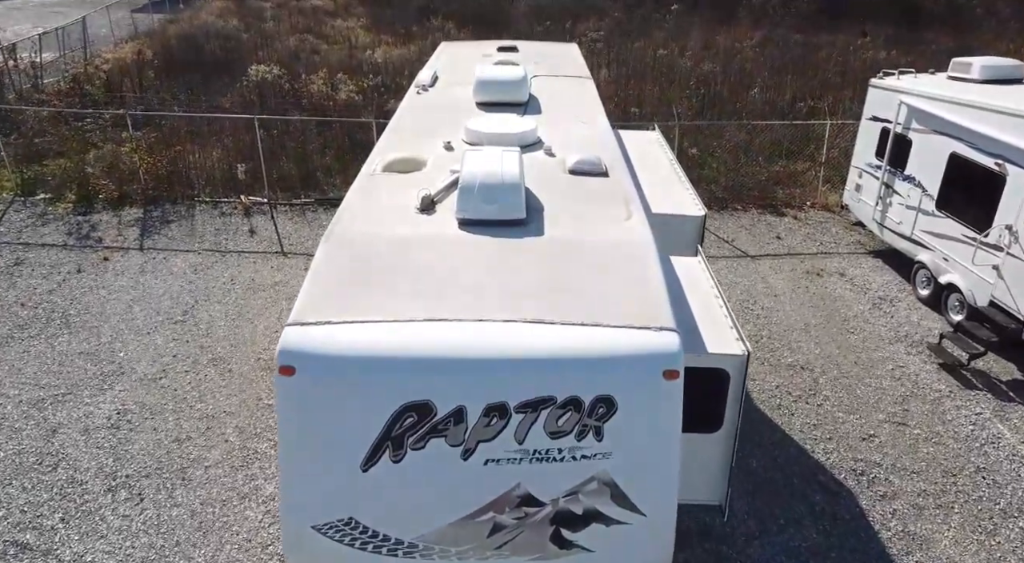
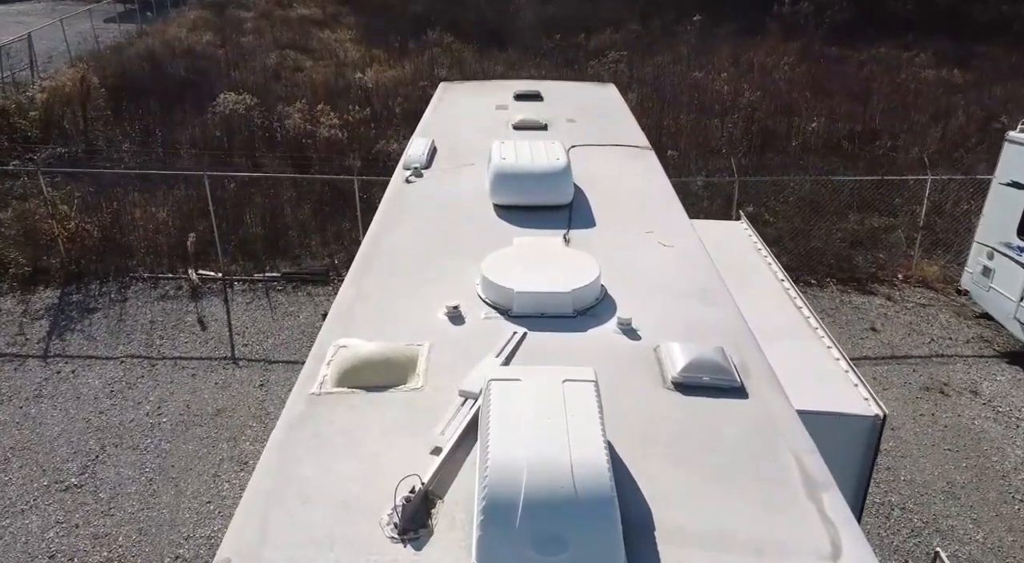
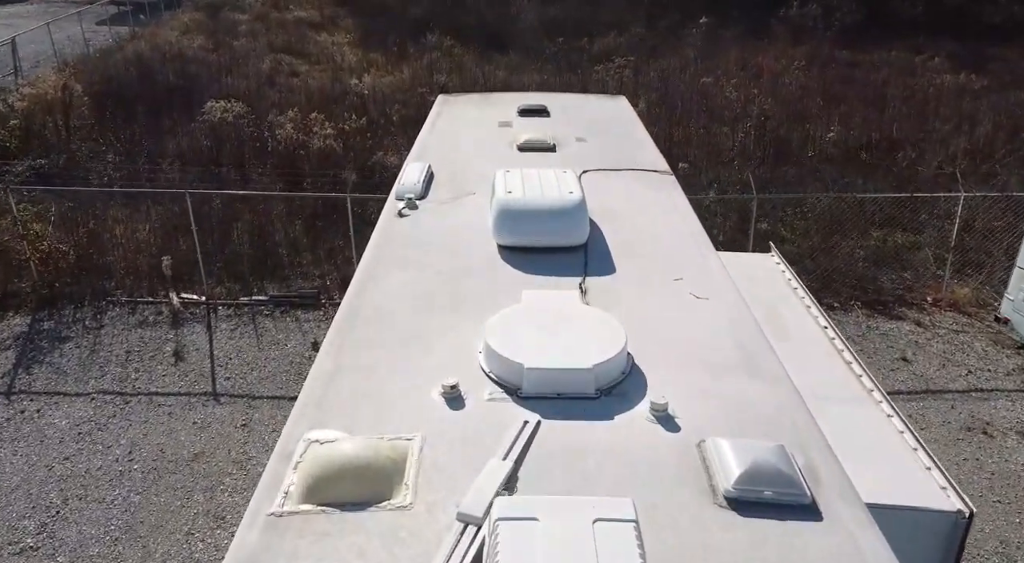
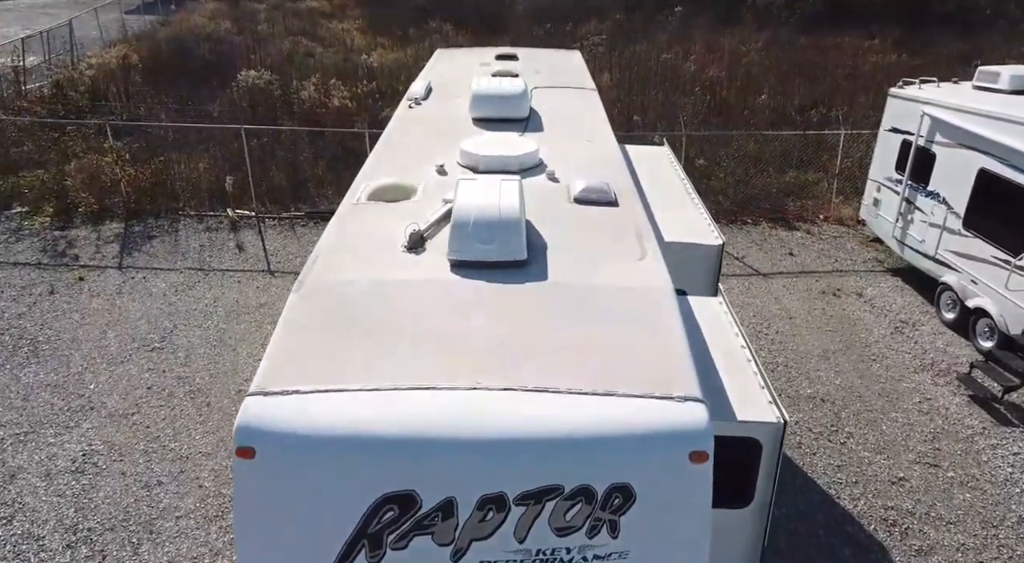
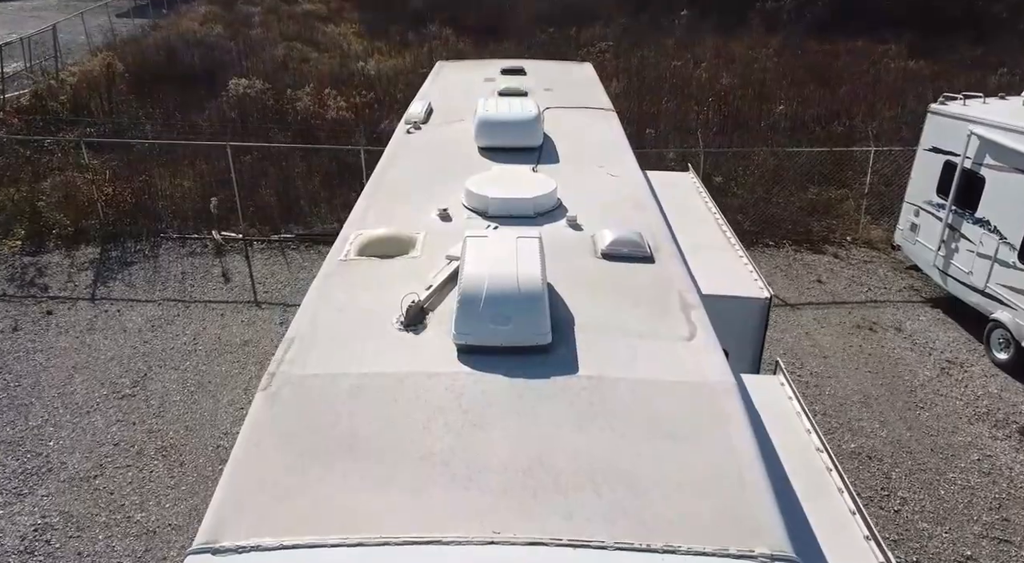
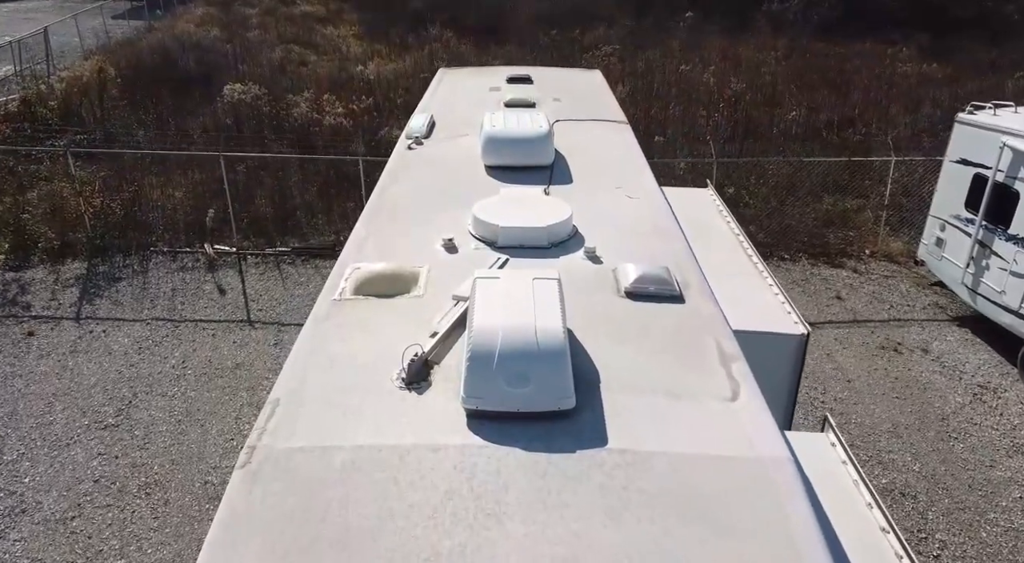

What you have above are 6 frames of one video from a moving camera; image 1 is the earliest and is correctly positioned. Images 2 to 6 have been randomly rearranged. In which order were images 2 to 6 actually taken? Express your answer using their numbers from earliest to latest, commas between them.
4, 5, 6, 2, 3
